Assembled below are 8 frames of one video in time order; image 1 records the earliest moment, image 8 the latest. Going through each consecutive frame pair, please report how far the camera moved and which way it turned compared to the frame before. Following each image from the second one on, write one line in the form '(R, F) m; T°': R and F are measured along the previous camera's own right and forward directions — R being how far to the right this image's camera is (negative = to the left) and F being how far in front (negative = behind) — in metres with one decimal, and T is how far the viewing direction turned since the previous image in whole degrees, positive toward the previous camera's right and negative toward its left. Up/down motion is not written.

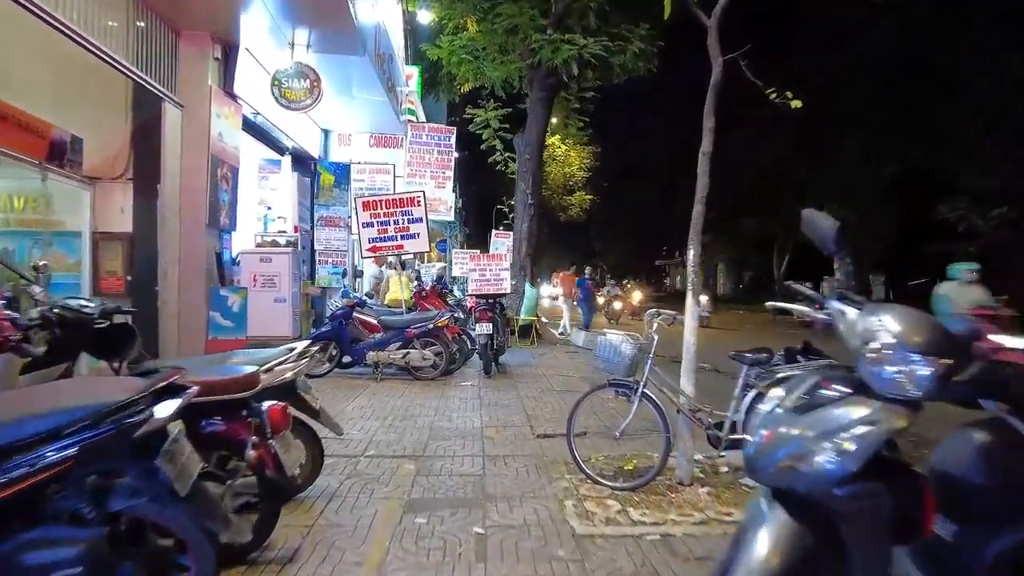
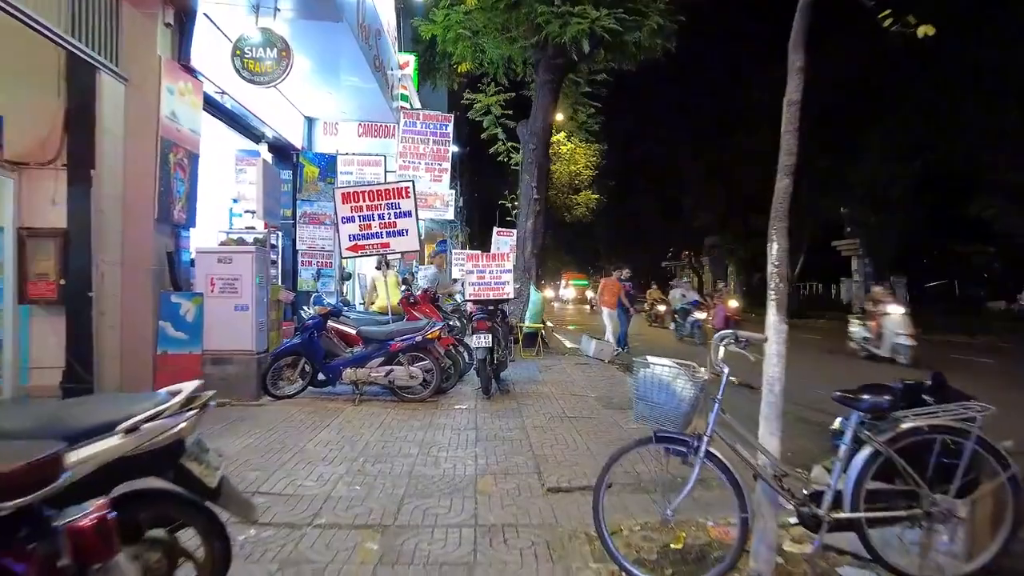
(0.0, +1.6) m; 0°
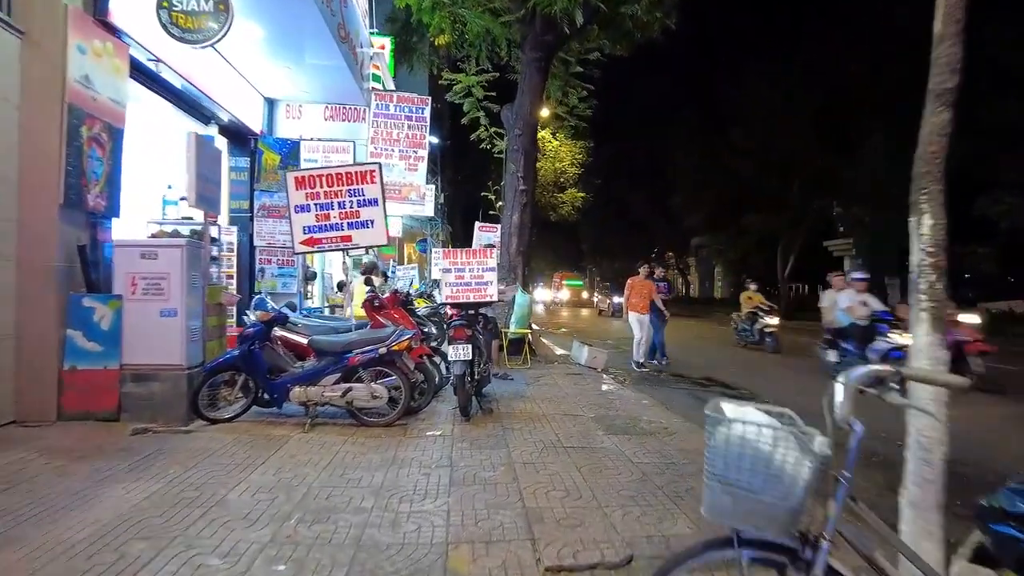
(0.0, +1.5) m; +1°
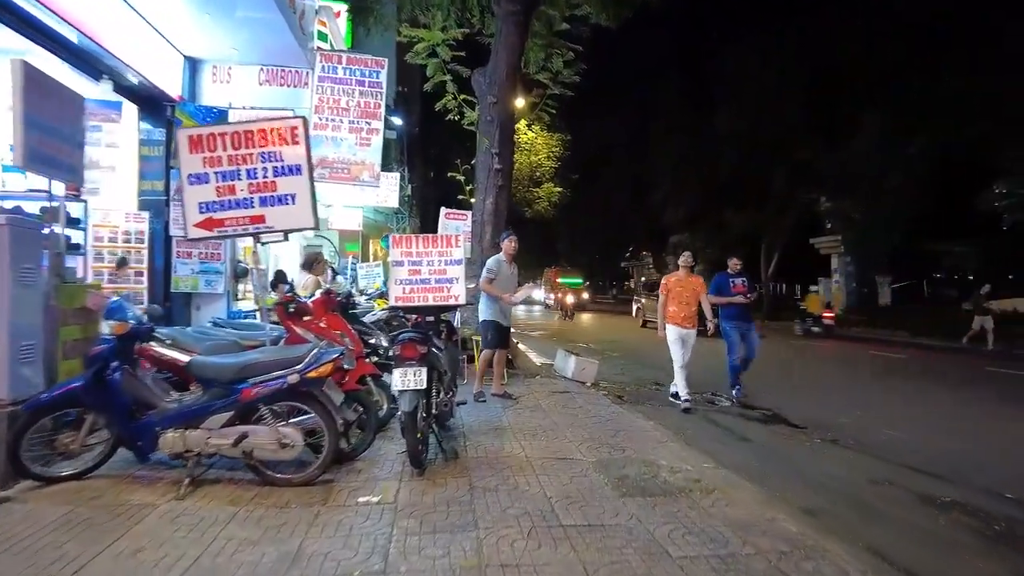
(0.0, +2.2) m; +2°
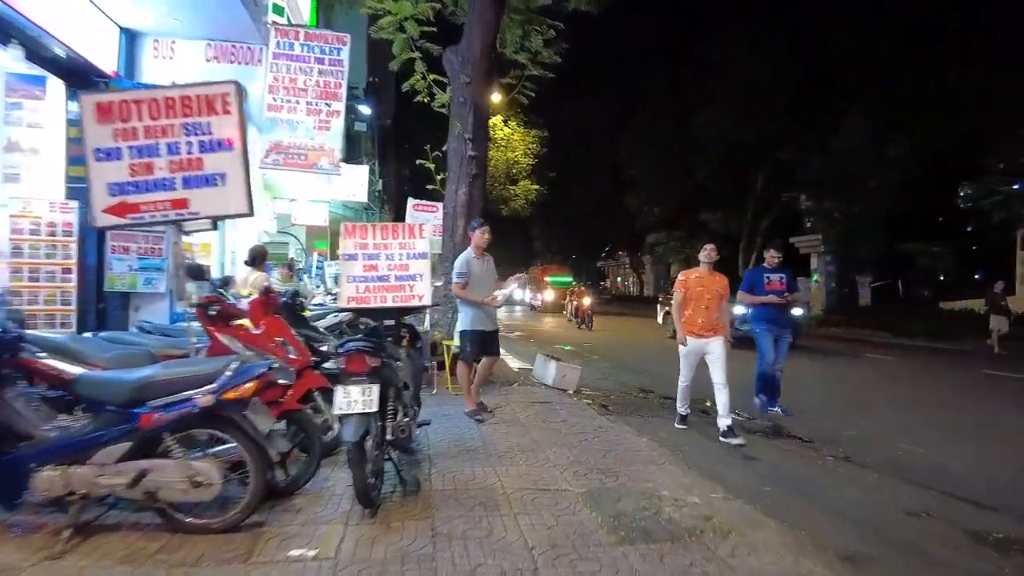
(0.0, +1.0) m; +2°
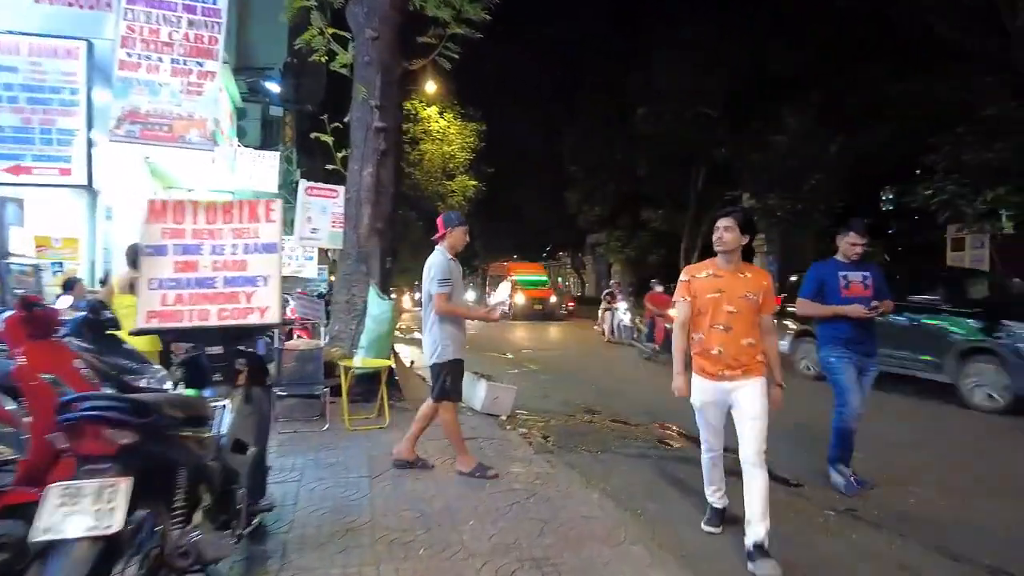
(+0.3, +1.8) m; +5°
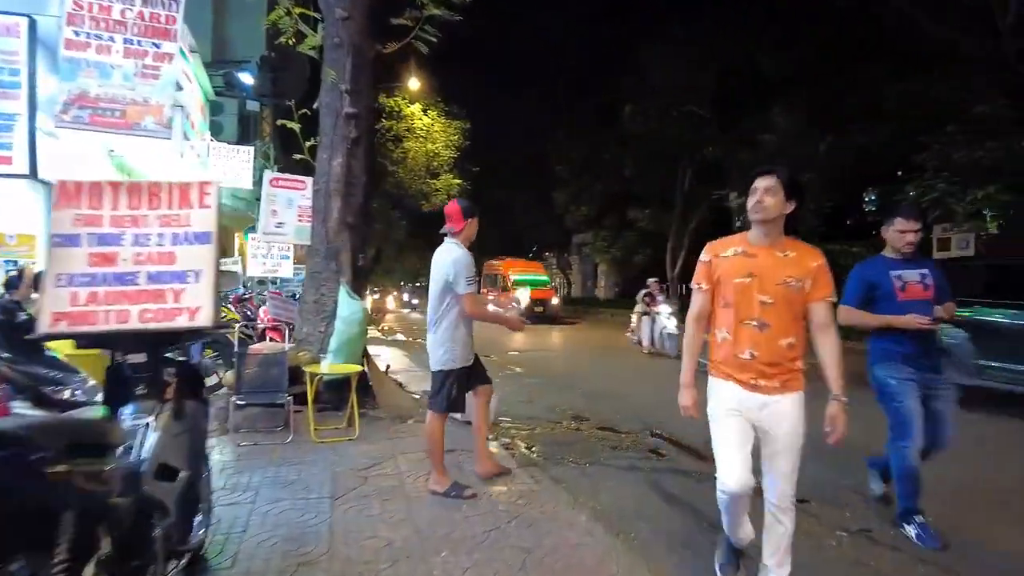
(0.0, +0.5) m; +1°
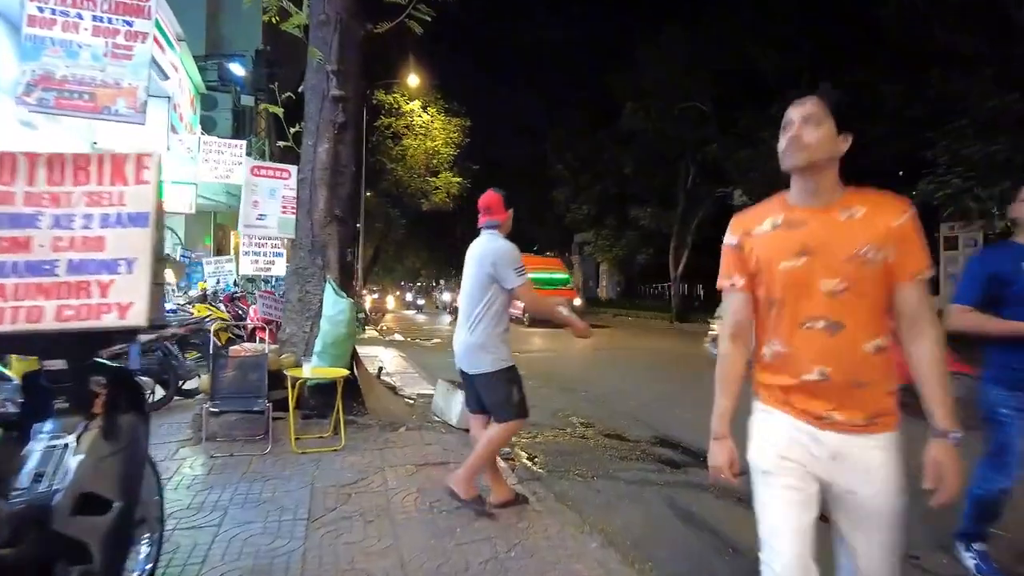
(0.0, +0.6) m; 0°
